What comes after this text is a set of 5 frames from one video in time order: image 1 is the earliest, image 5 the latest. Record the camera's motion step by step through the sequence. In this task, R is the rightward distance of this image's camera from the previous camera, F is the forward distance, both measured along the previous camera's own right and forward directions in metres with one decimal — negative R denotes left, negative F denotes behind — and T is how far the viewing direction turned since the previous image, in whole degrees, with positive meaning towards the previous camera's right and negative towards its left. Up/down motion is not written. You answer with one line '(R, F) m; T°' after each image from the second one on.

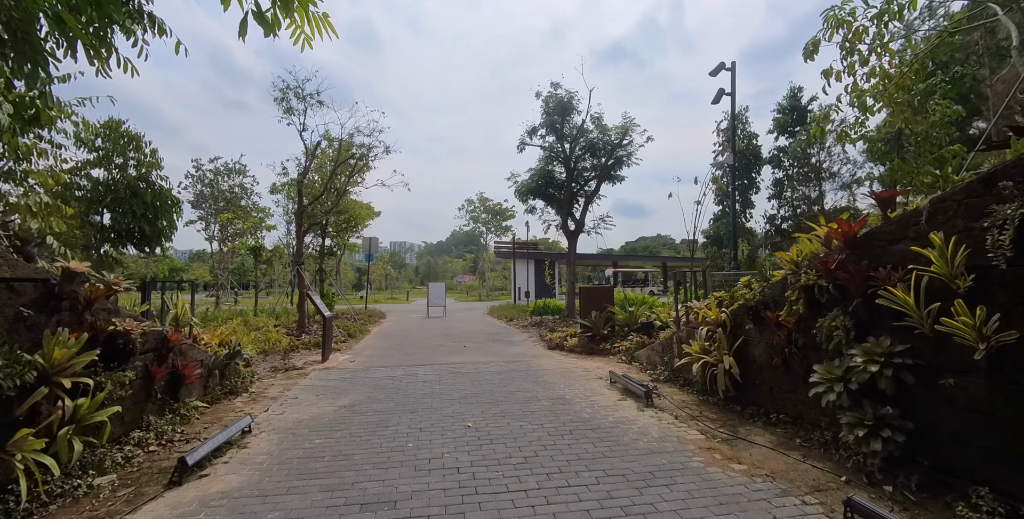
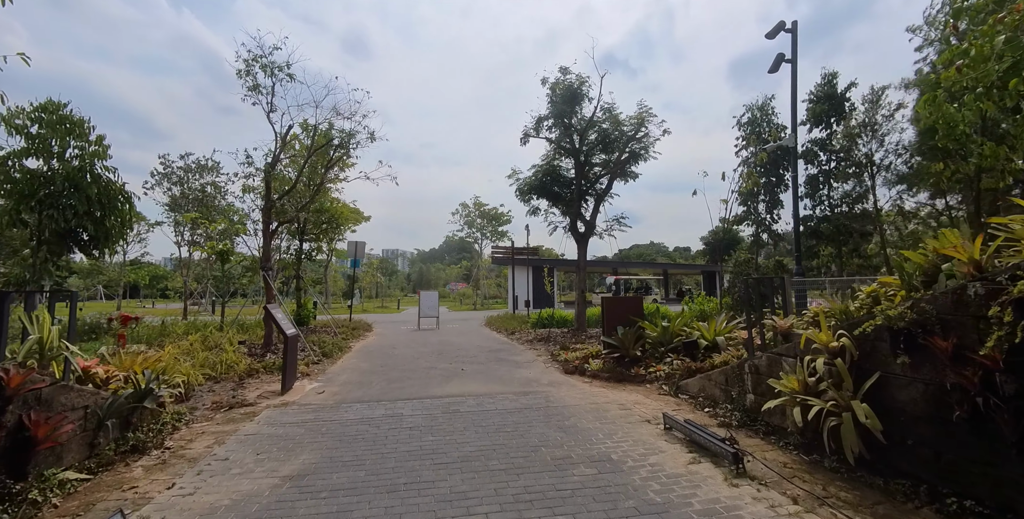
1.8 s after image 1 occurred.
(-0.3, +1.6) m; +1°
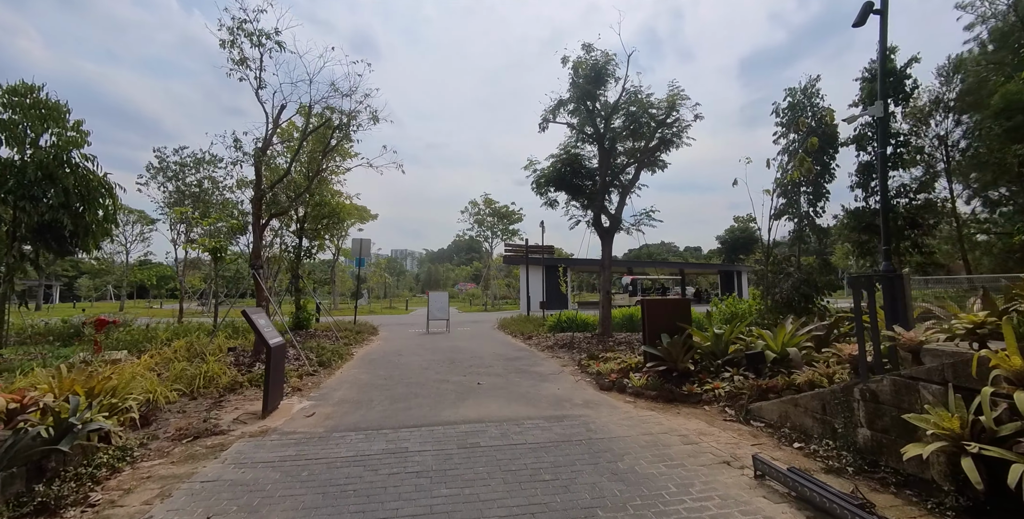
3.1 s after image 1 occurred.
(-0.2, +1.1) m; -1°
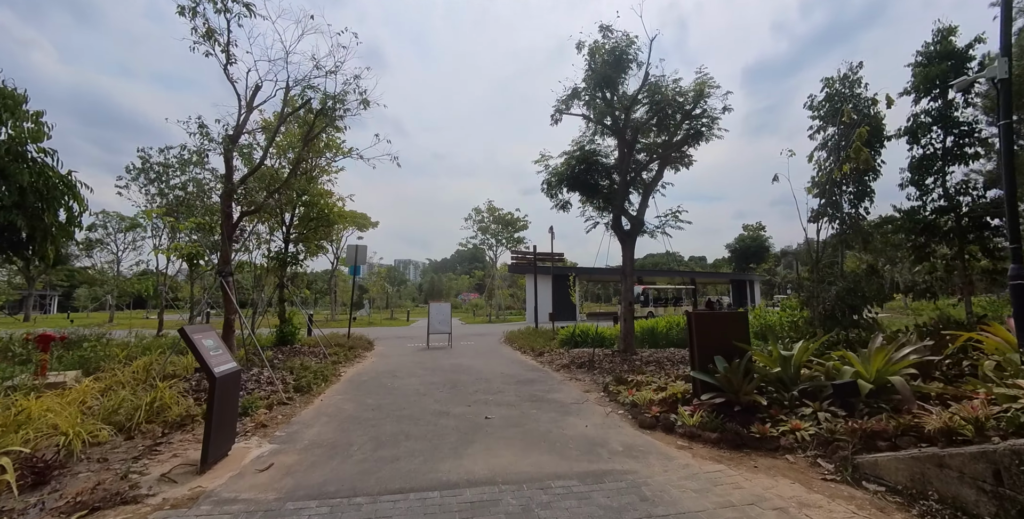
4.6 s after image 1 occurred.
(-0.2, +1.2) m; 0°
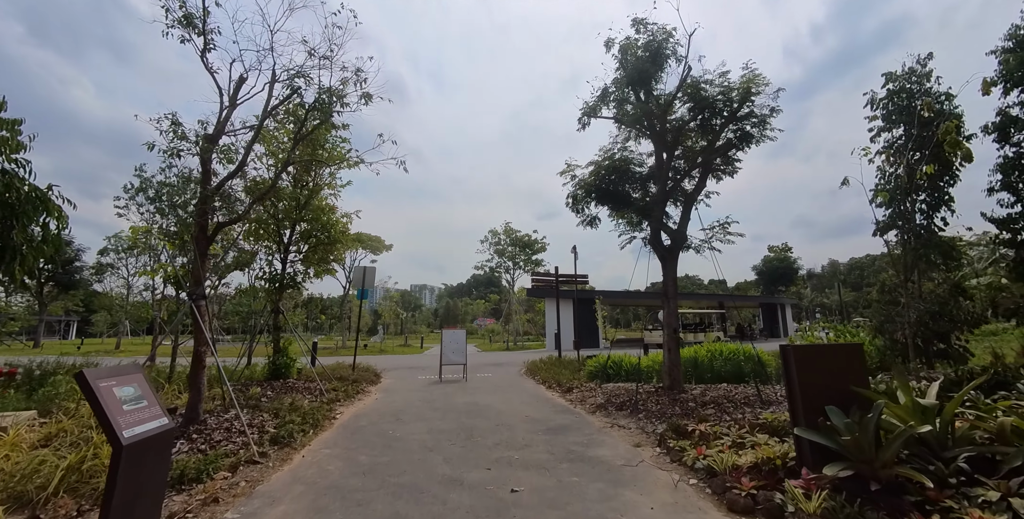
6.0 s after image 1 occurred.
(-0.2, +1.2) m; -2°
